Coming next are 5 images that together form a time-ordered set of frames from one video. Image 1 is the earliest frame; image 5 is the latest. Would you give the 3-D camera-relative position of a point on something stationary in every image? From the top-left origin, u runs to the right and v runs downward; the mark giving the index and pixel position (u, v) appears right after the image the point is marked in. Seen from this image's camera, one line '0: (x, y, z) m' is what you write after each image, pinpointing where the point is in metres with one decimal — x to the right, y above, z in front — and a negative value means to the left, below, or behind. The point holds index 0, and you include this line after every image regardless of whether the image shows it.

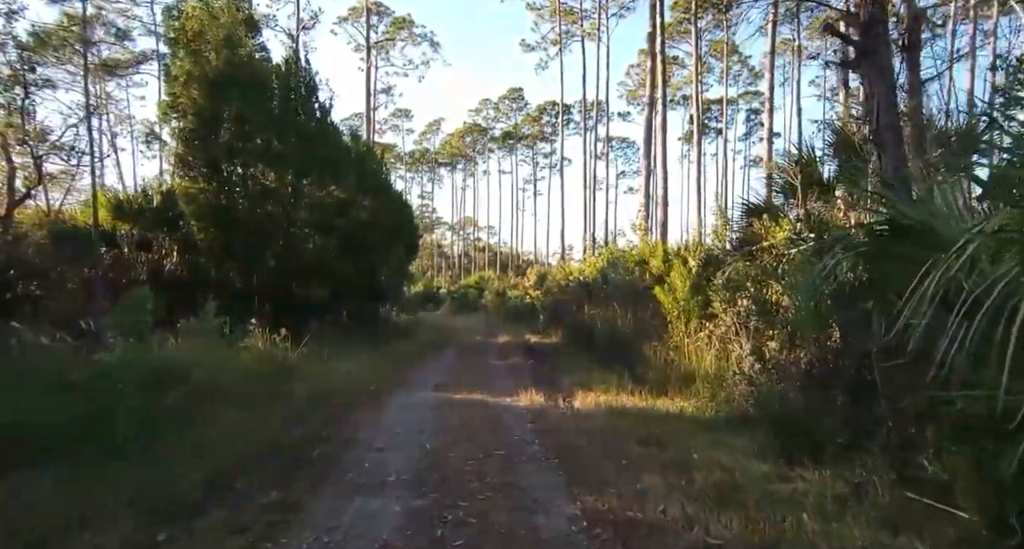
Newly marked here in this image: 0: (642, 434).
0: (+1.2, -1.5, +6.6) m
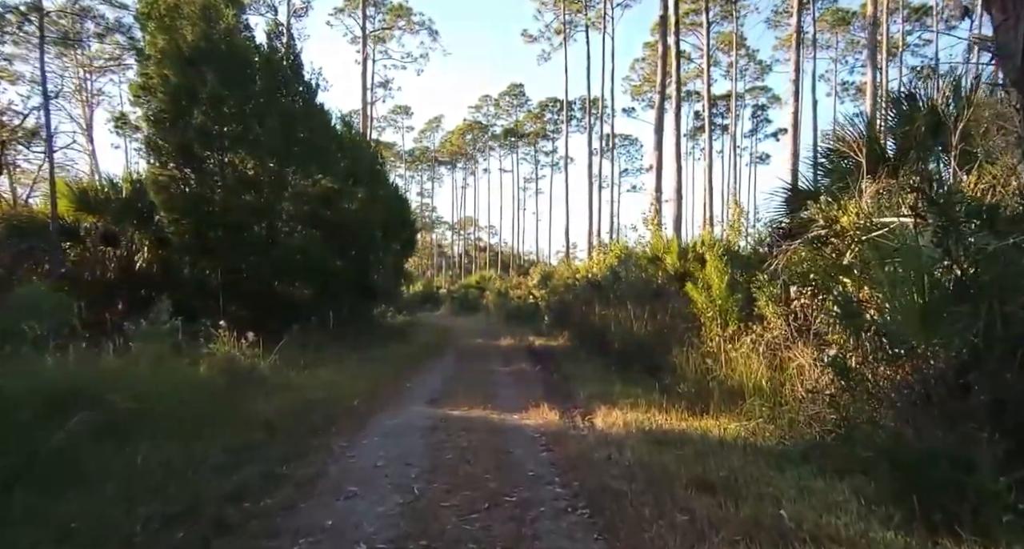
0: (+1.3, -1.4, +5.1) m
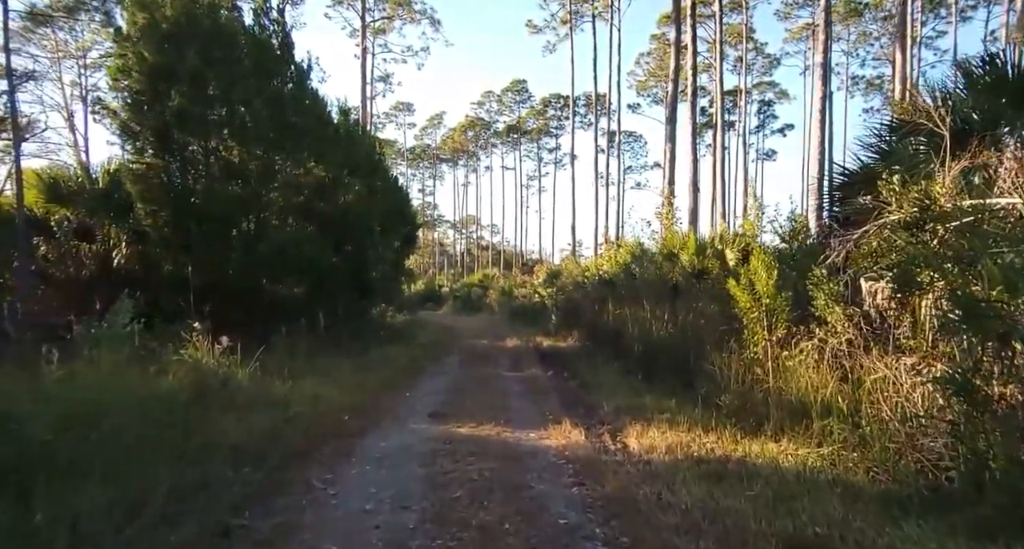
0: (+1.5, -1.4, +3.9) m
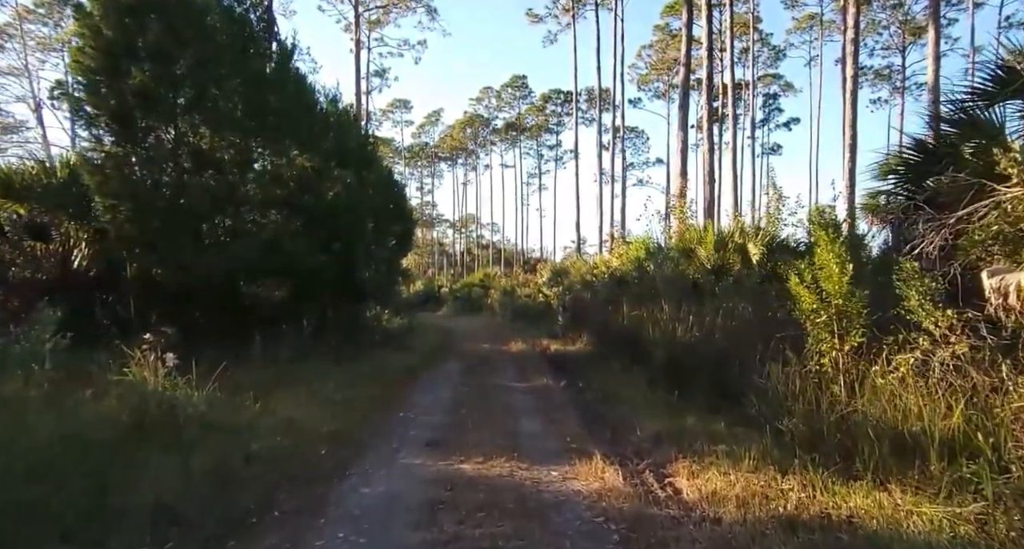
0: (+1.6, -1.4, +2.4) m
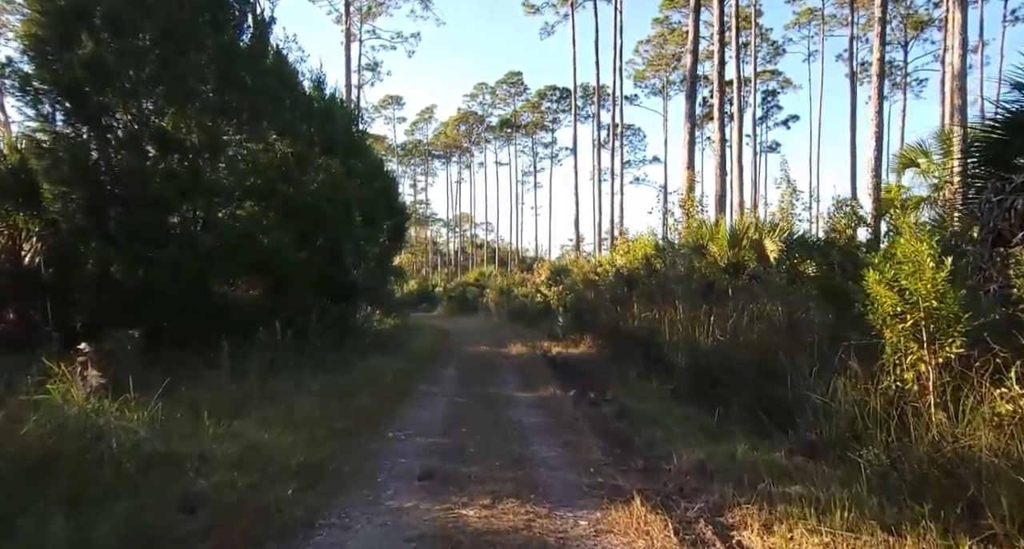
0: (+1.8, -1.3, +1.2) m
